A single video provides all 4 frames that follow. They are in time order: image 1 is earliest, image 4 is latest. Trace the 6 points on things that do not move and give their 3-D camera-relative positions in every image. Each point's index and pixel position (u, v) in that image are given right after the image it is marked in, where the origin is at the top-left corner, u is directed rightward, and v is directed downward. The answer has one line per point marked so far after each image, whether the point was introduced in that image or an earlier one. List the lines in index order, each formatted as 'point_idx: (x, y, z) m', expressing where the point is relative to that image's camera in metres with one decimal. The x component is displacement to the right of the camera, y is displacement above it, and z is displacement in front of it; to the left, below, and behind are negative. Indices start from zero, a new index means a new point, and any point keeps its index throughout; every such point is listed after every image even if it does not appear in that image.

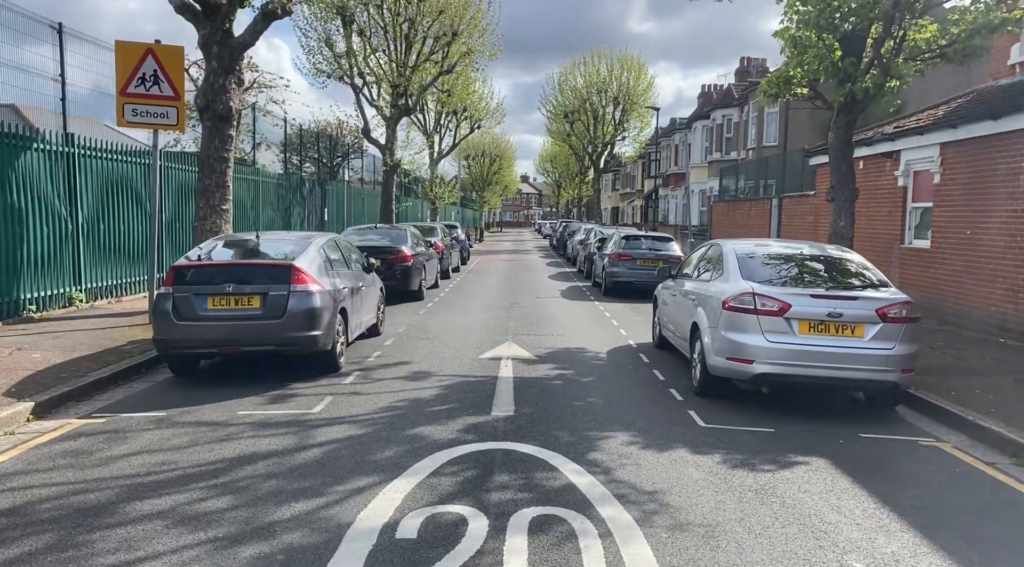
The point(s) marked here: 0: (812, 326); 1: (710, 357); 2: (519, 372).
0: (+2.6, -0.4, +6.6) m
1: (+1.9, -0.7, +7.1) m
2: (+0.1, -0.9, +8.1) m
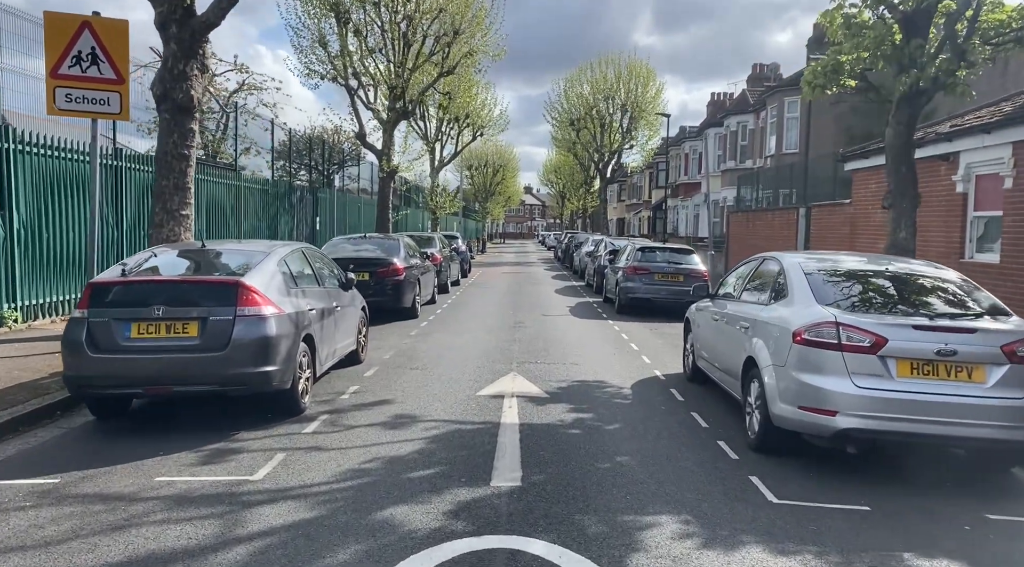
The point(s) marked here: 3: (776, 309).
0: (+2.7, -0.6, +5.0) m
1: (+1.9, -0.9, +5.5) m
2: (+0.1, -1.1, +6.5) m
3: (+2.1, -0.2, +6.1) m
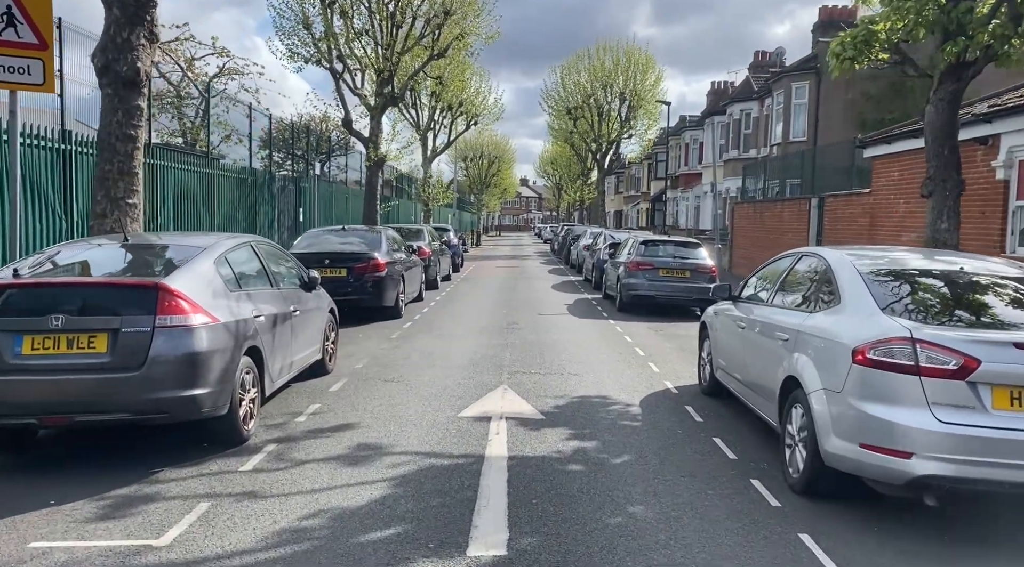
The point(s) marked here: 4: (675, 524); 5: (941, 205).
0: (+2.6, -0.6, +3.9) m
1: (+1.8, -0.9, +4.4) m
2: (0.0, -1.2, +5.4) m
3: (+2.0, -0.2, +4.9) m
4: (+0.9, -1.3, +4.2) m
5: (+4.8, +0.9, +8.5) m
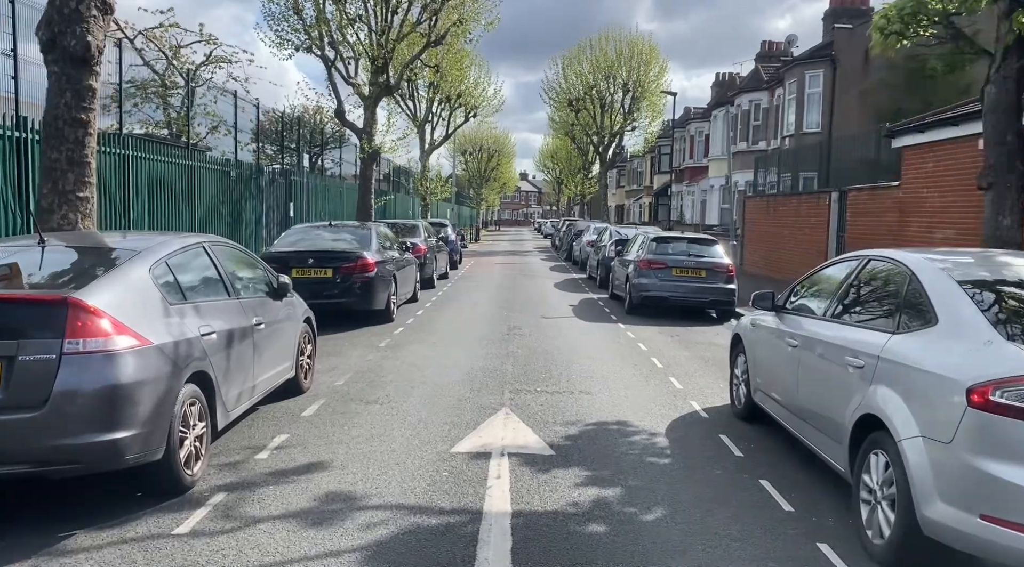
0: (+2.6, -0.7, +2.9) m
1: (+1.9, -1.0, +3.4) m
2: (+0.1, -1.2, +4.4) m
3: (+2.1, -0.3, +3.9) m
4: (+0.9, -1.4, +3.2) m
5: (+4.9, +0.8, +7.5) m
